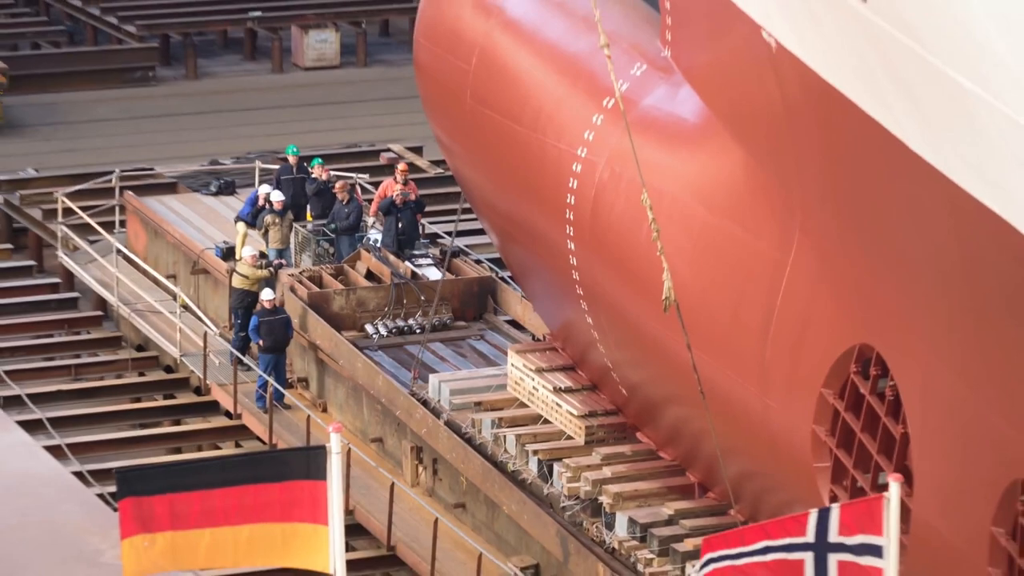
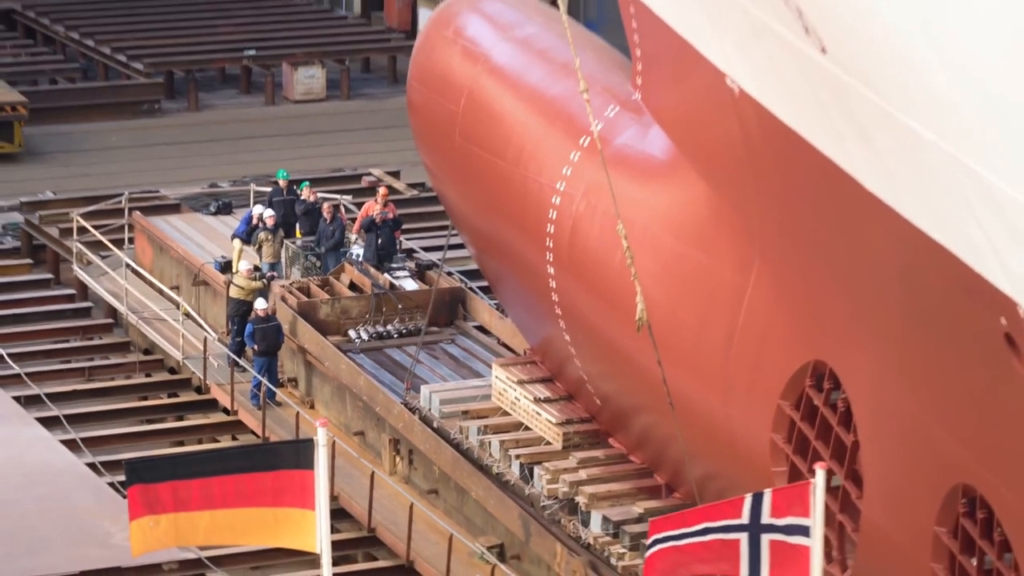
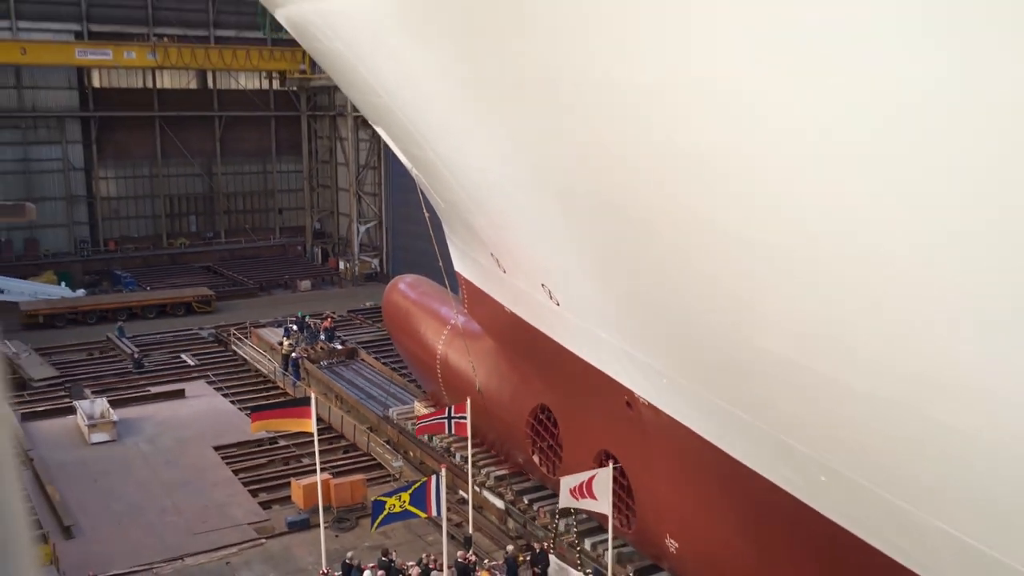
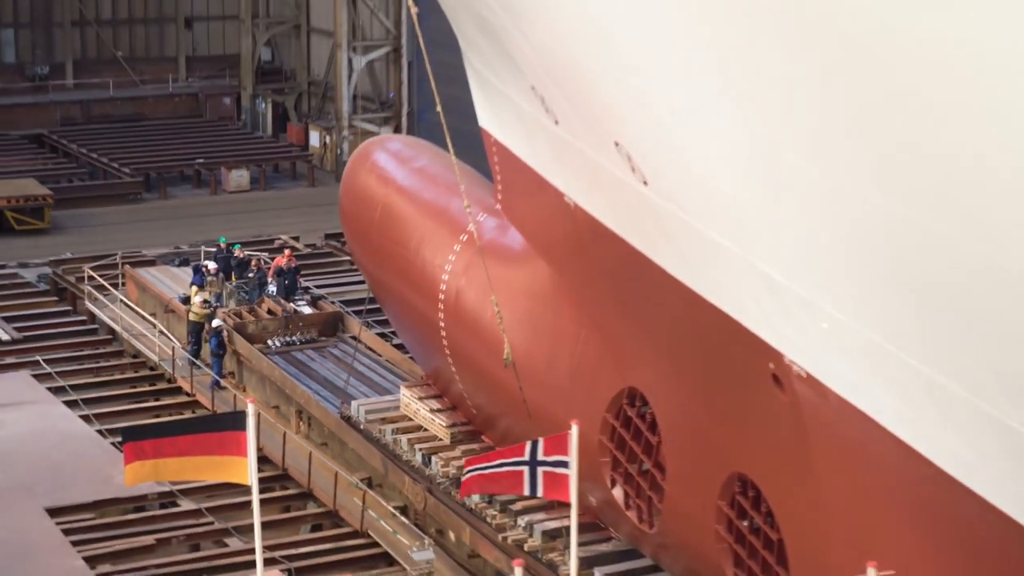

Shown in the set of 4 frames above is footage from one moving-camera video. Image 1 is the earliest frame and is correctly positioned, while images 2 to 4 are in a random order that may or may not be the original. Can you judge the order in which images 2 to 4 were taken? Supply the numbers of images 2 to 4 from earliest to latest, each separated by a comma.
2, 4, 3
